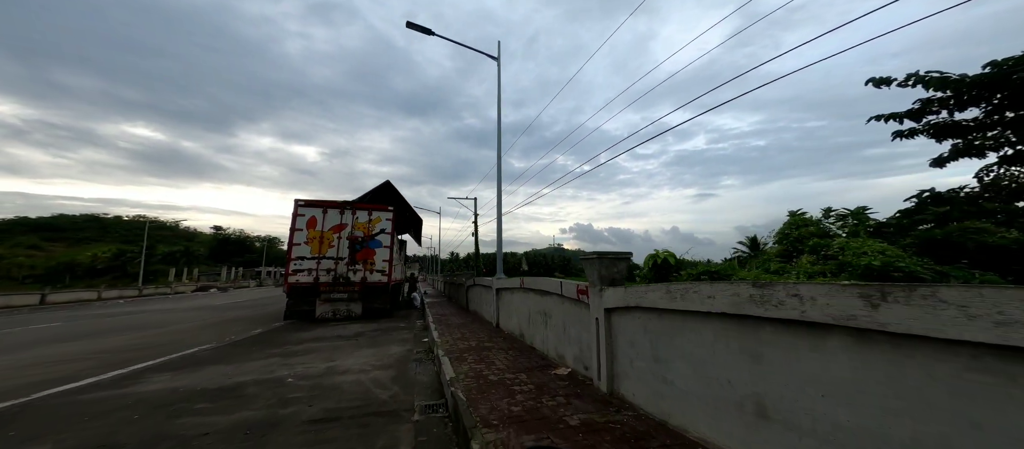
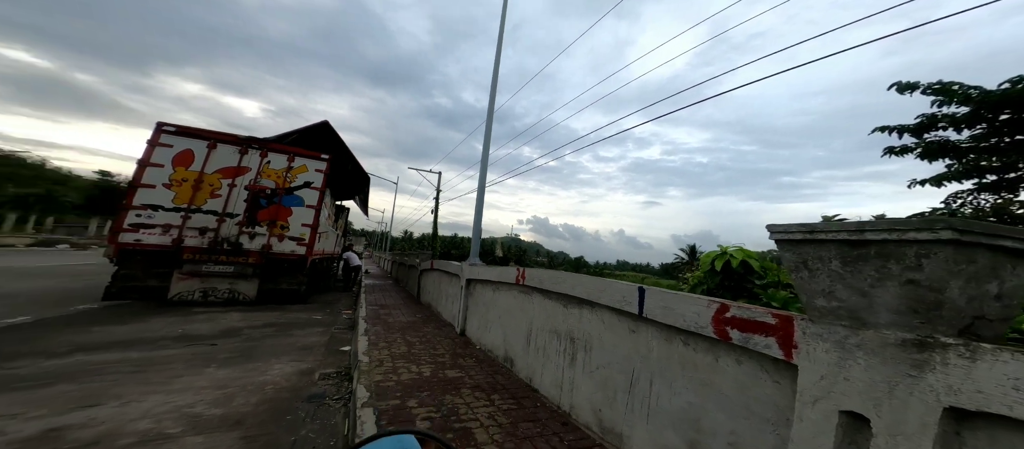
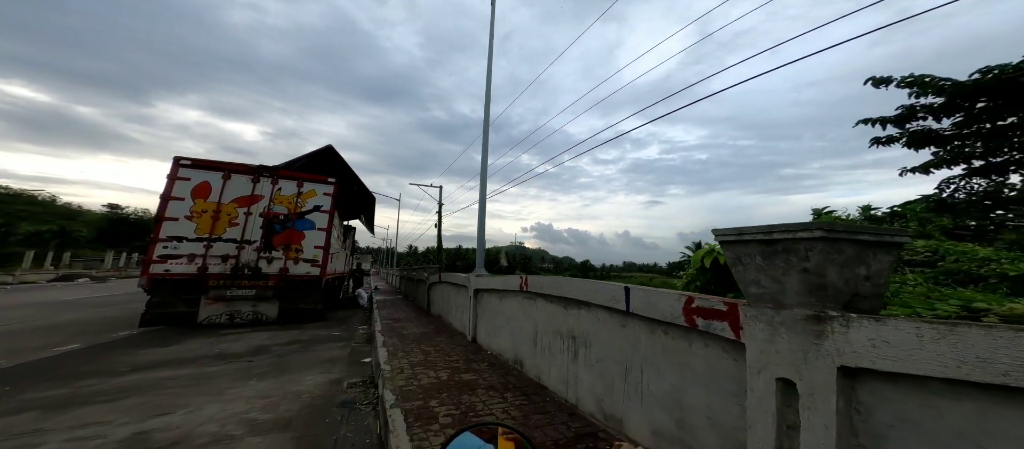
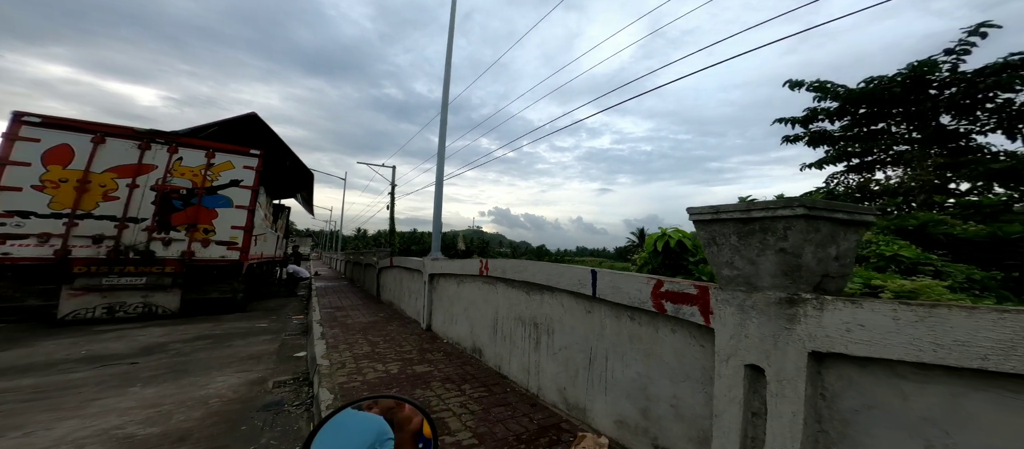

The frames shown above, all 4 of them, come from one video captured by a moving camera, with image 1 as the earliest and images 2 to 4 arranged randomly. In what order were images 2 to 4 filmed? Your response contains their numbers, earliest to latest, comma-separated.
3, 4, 2
